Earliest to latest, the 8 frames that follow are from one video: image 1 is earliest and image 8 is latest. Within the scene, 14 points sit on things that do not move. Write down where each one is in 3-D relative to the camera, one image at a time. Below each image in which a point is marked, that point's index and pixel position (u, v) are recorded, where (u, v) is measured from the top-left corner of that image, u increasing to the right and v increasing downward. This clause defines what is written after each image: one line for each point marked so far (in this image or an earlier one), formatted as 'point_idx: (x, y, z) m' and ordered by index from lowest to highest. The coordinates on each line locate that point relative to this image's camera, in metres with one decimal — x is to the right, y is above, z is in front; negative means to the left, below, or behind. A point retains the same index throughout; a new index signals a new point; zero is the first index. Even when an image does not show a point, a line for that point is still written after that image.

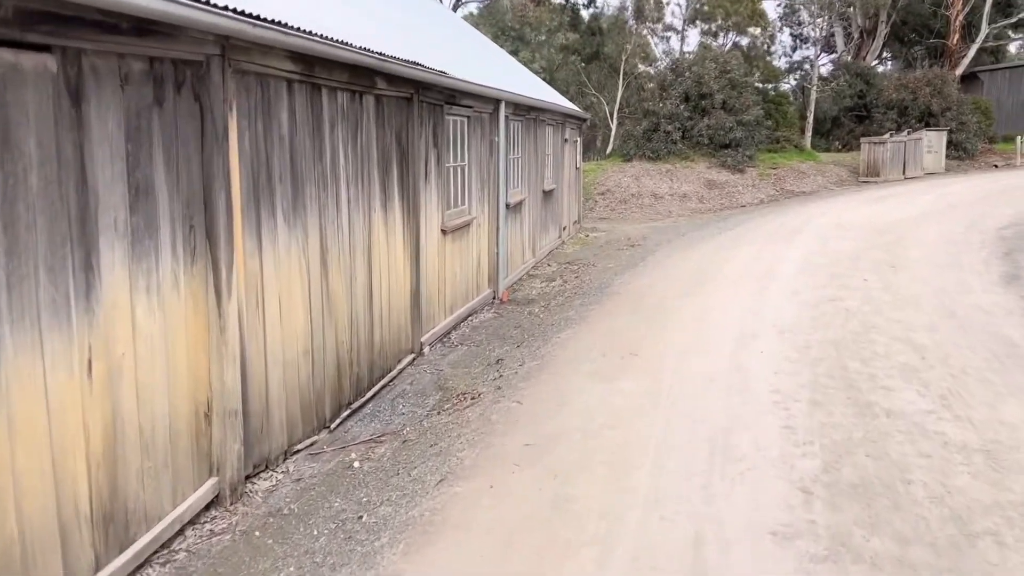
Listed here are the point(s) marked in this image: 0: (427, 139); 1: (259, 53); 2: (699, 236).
0: (-0.7, +1.2, +6.7) m
1: (-1.2, +1.1, +4.0) m
2: (+2.8, +0.8, +12.4) m
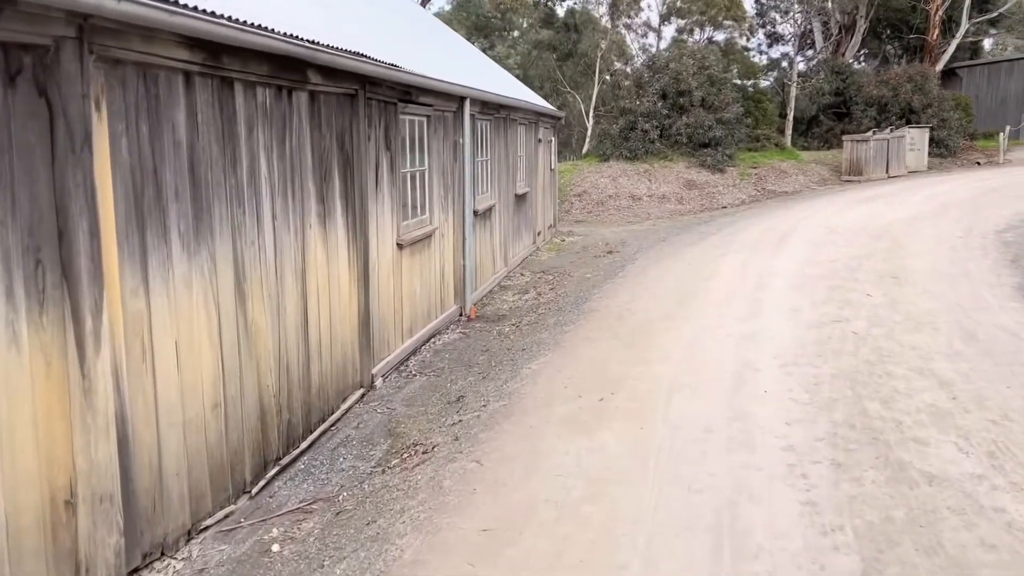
0: (-1.0, +1.0, +5.9) m
1: (-1.4, +1.0, +3.2) m
2: (+2.4, +0.7, +11.6) m
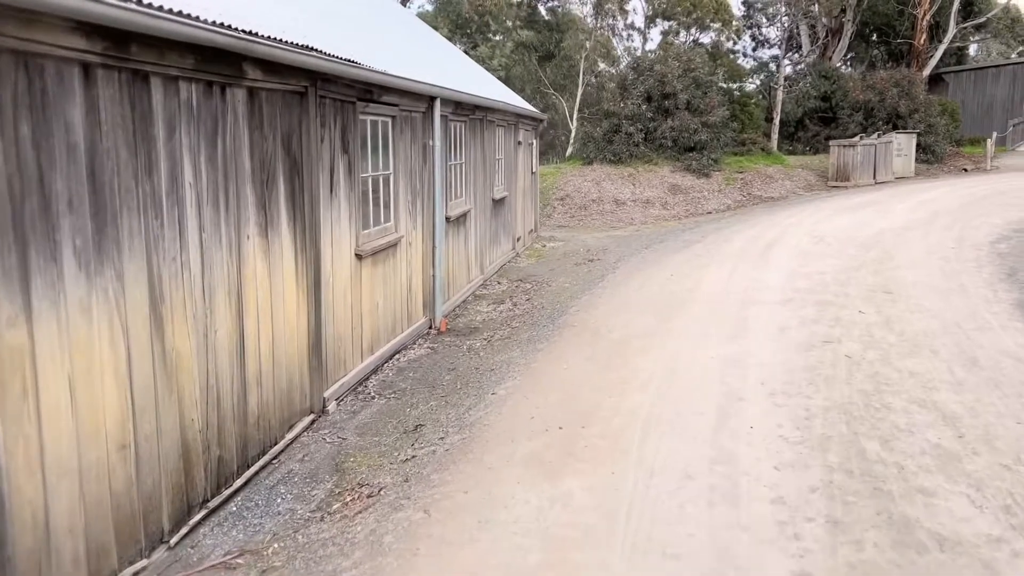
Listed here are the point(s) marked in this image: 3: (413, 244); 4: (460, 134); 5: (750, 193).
0: (-1.2, +0.9, +5.4) m
1: (-1.6, +0.9, +2.7) m
2: (+2.0, +0.5, +11.2) m
3: (-0.9, +0.4, +7.4) m
4: (-0.6, +1.7, +9.2) m
5: (+5.5, +2.2, +19.2) m
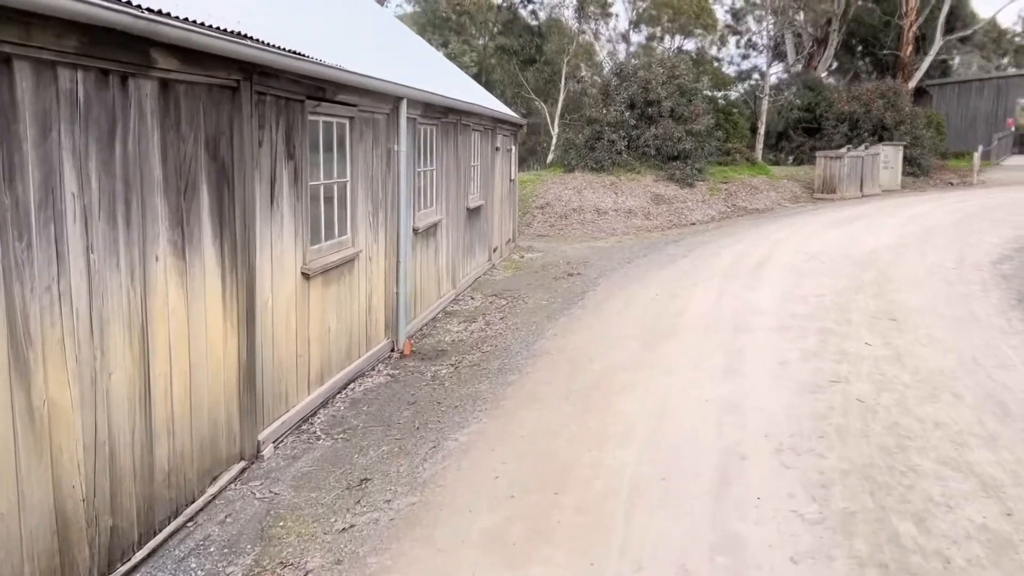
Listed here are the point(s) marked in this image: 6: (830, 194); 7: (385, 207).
0: (-1.4, +0.8, +4.7) m
1: (-1.7, +0.7, +2.0) m
2: (+1.7, +0.3, +10.6) m
3: (-1.1, +0.2, +6.7) m
4: (-0.9, +1.5, +8.5) m
5: (+5.0, +1.9, +18.7) m
6: (+7.7, +2.3, +20.0) m
7: (-1.1, +0.7, +6.9) m
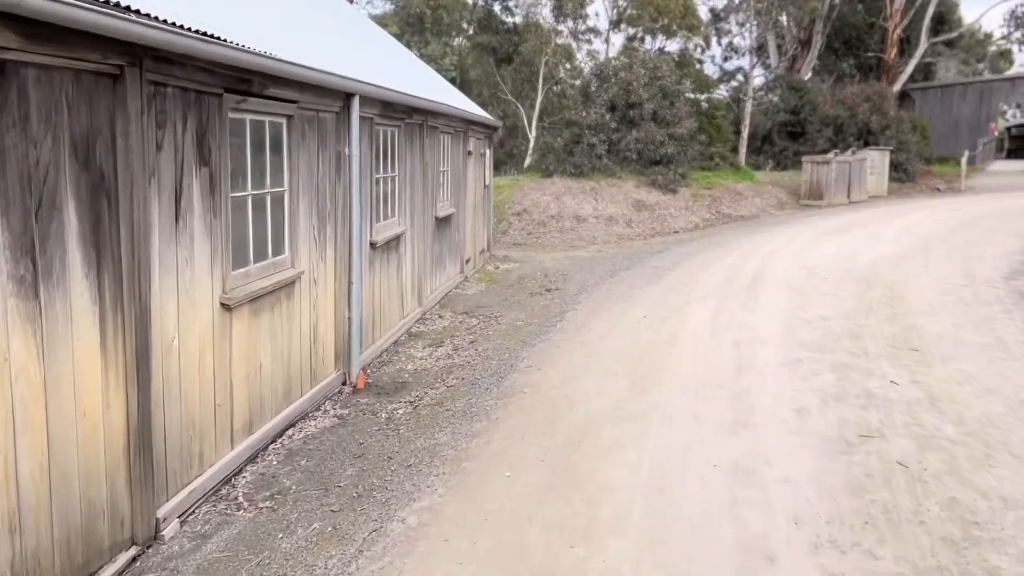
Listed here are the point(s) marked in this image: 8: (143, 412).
0: (-1.5, +0.6, +3.8) m
1: (-1.8, +0.6, +1.0) m
2: (+1.4, +0.1, +9.7) m
3: (-1.4, 0.0, +5.8) m
4: (-1.1, +1.4, +7.6) m
5: (+4.5, +1.7, +17.9) m
6: (+7.1, +2.1, +19.3) m
7: (-1.3, +0.5, +6.0) m
8: (-1.6, -0.5, +3.6) m
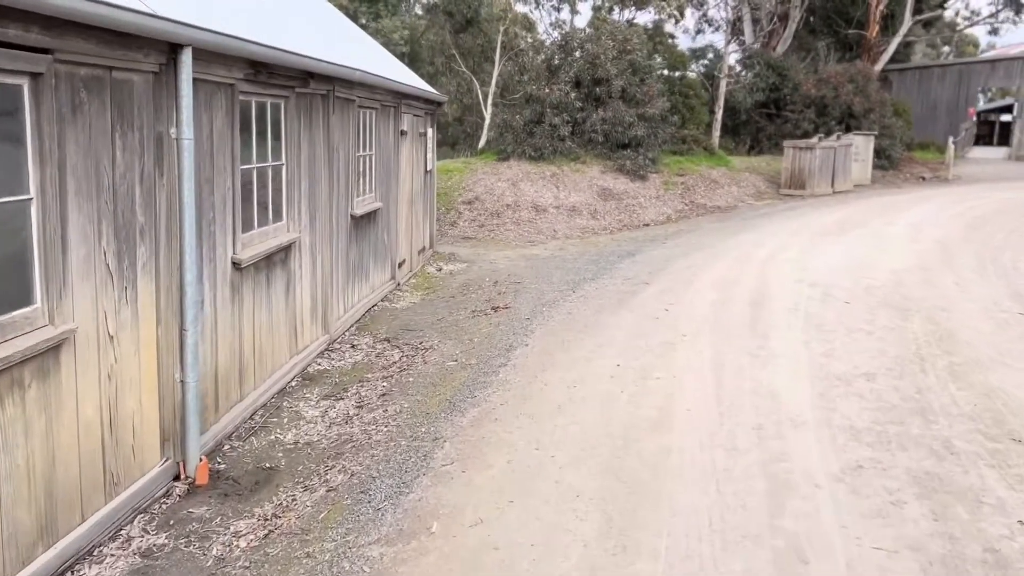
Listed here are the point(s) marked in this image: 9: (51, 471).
0: (-1.9, +0.3, +1.7) m
1: (-2.0, +0.2, -1.1) m
2: (+0.8, -0.1, +7.8) m
3: (-1.8, -0.2, +3.7) m
4: (-1.6, +1.1, +5.5) m
5: (+3.5, +1.7, +16.1) m
6: (+6.1, +2.1, +17.5) m
7: (-1.7, +0.2, +3.9) m
8: (-1.9, -0.9, +1.5) m
9: (-1.8, -0.7, +3.3) m
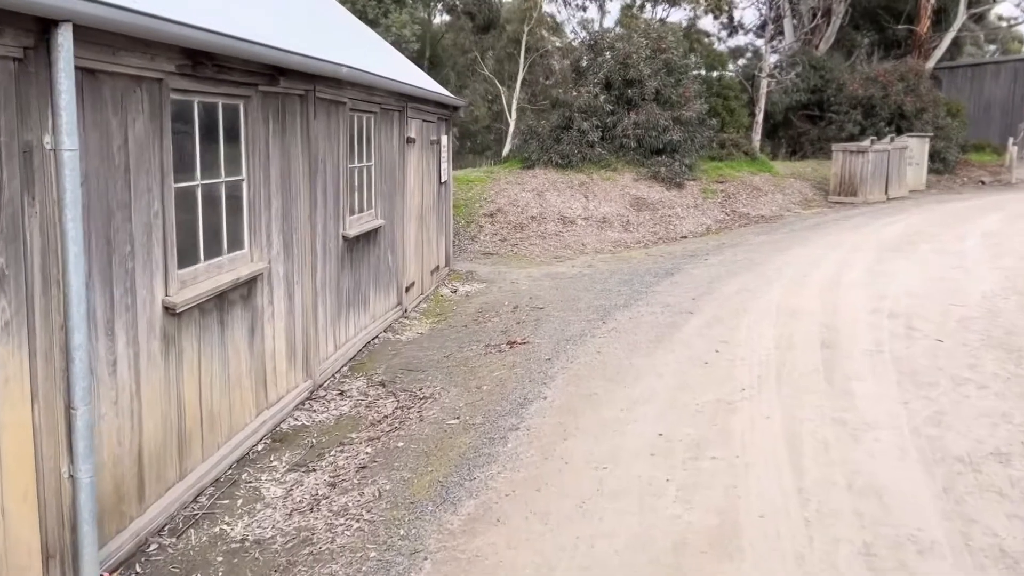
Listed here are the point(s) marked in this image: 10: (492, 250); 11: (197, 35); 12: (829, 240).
0: (-1.9, +0.1, +0.7) m
1: (-2.2, 0.0, -2.1) m
2: (+1.0, -0.3, +6.6) m
3: (-1.8, -0.4, +2.6) m
4: (-1.6, +0.9, +4.4) m
5: (+4.0, +1.4, +14.8) m
6: (+6.6, +1.8, +16.2) m
7: (-1.7, 0.0, +2.8) m
8: (-2.0, -1.1, +0.4) m
9: (-1.8, -0.9, +2.2) m
10: (-0.3, +0.6, +12.2) m
11: (-1.4, +1.1, +3.7) m
12: (+4.3, +0.6, +11.1) m
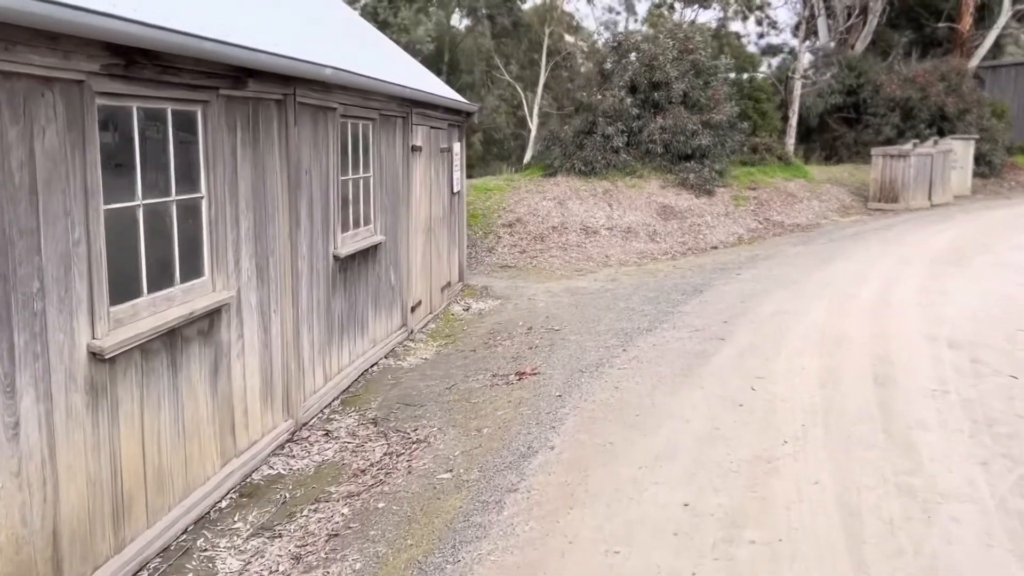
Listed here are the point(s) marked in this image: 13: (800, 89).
0: (-2.1, 0.0, +0.1) m
1: (-2.4, -0.1, -2.7) m
2: (+1.0, -0.5, +5.9) m
3: (-1.8, -0.6, +2.0) m
4: (-1.6, +0.7, +3.8) m
5: (+4.4, +1.2, +14.0) m
6: (+7.0, +1.6, +15.3) m
7: (-1.8, -0.1, +2.2) m
8: (-2.1, -1.2, -0.2) m
9: (-1.9, -1.1, +1.6) m
10: (0.0, +0.3, +11.6) m
11: (-1.4, +1.0, +3.0) m
12: (+4.5, +0.5, +10.3) m
13: (+6.7, +4.7, +19.4) m
